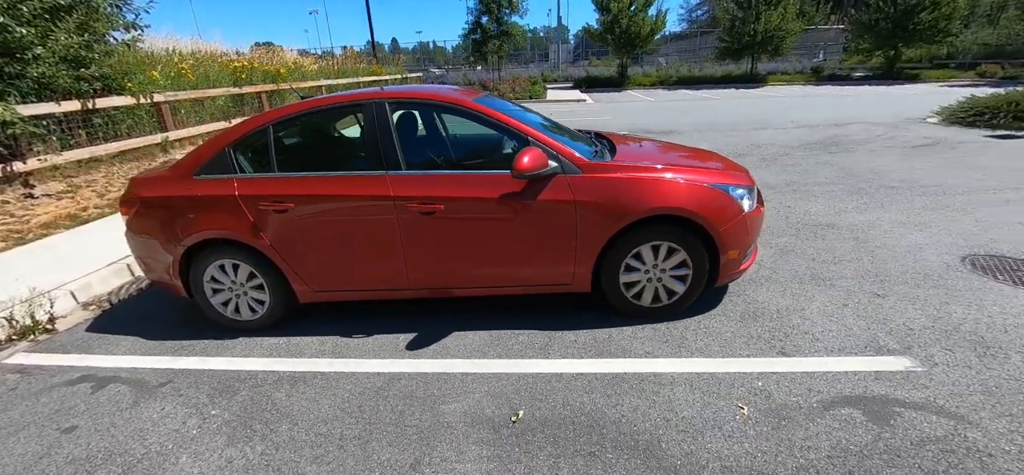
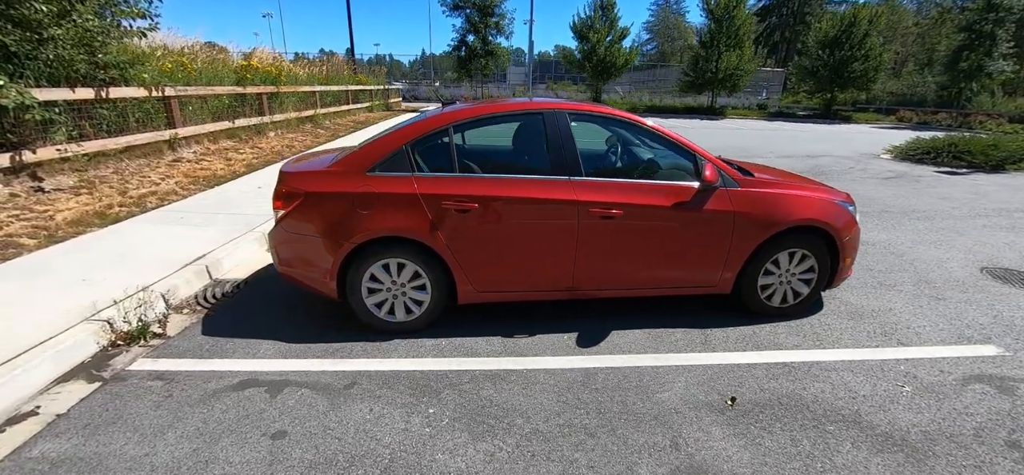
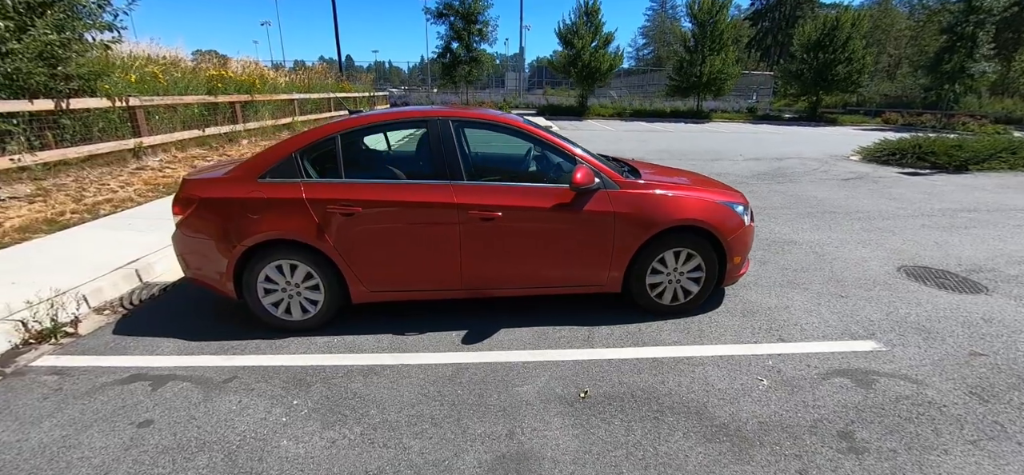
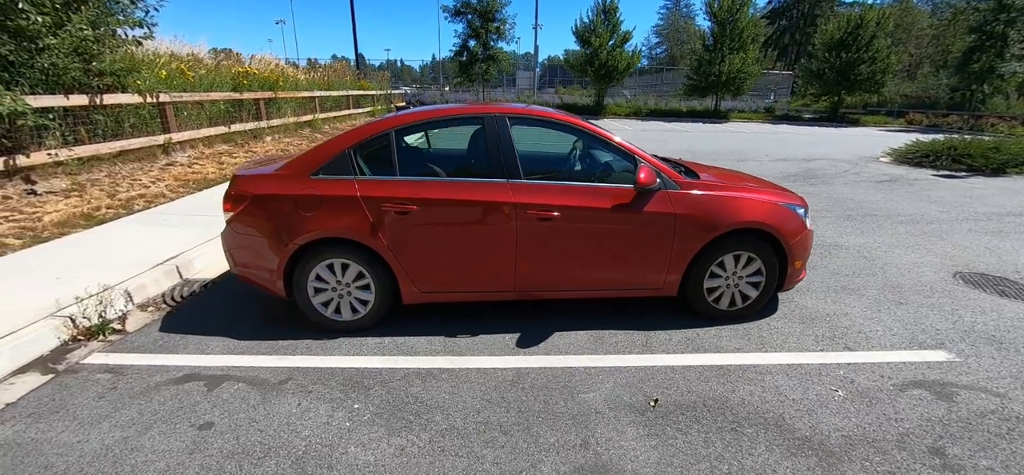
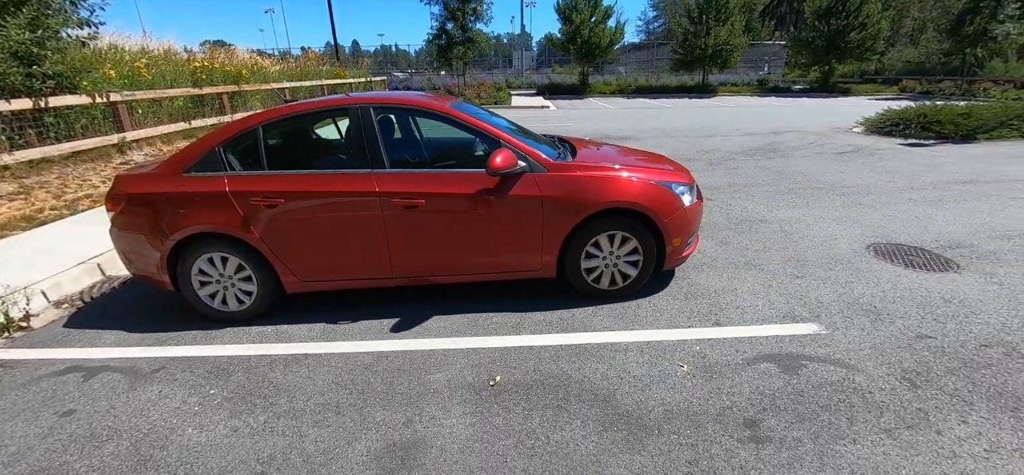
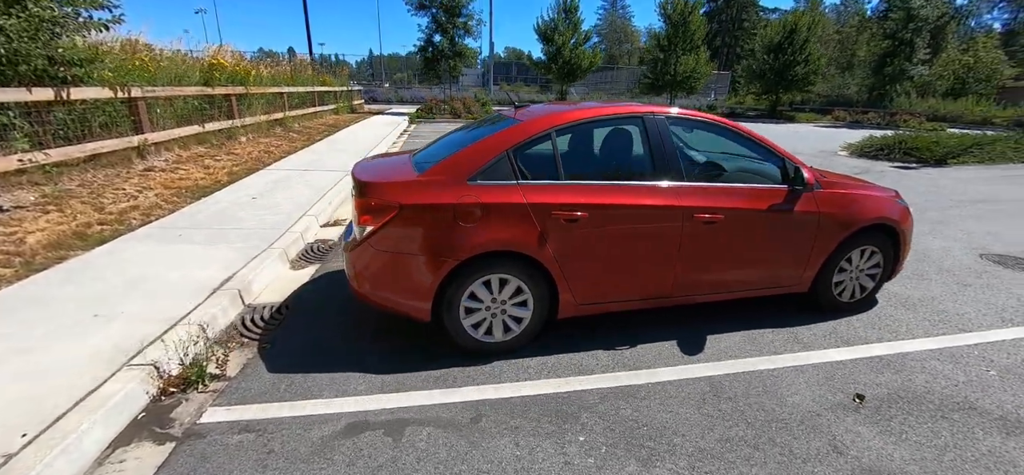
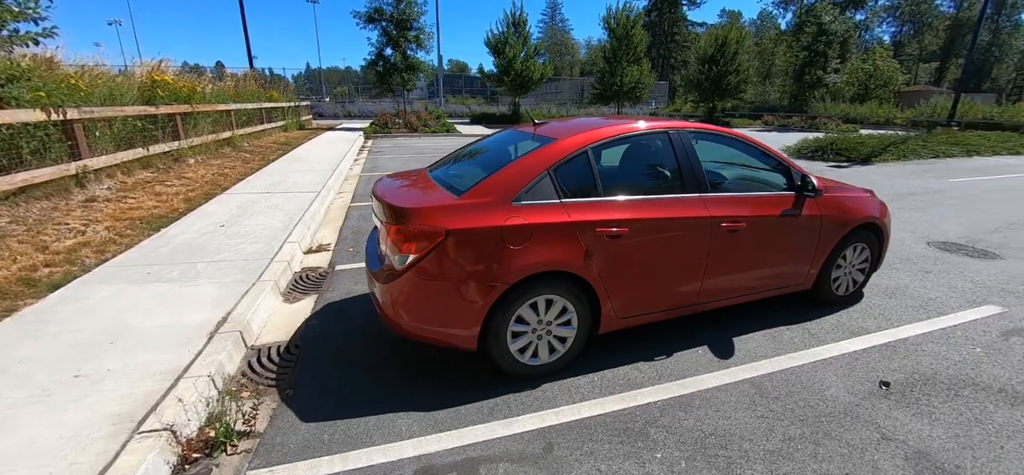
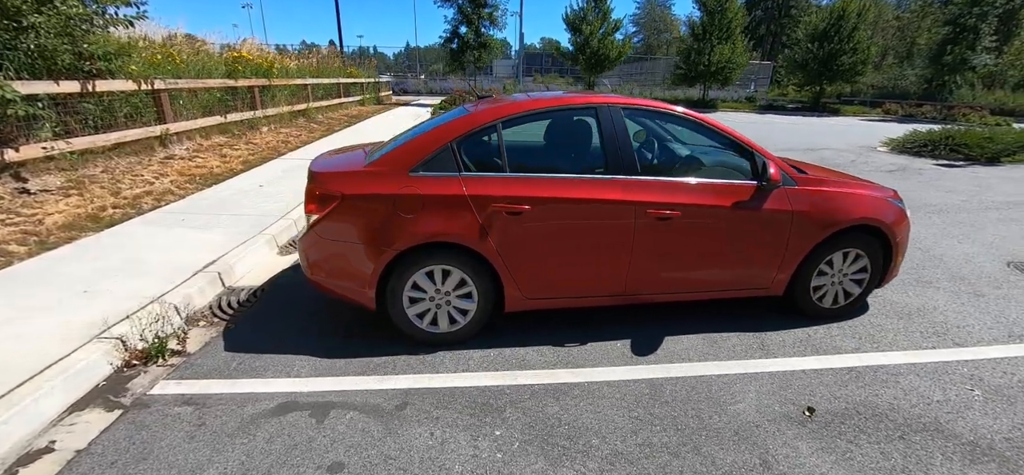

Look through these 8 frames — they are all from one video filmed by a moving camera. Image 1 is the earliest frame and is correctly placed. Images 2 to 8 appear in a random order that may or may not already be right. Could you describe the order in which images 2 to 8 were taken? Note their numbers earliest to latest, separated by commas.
5, 3, 4, 2, 8, 6, 7
